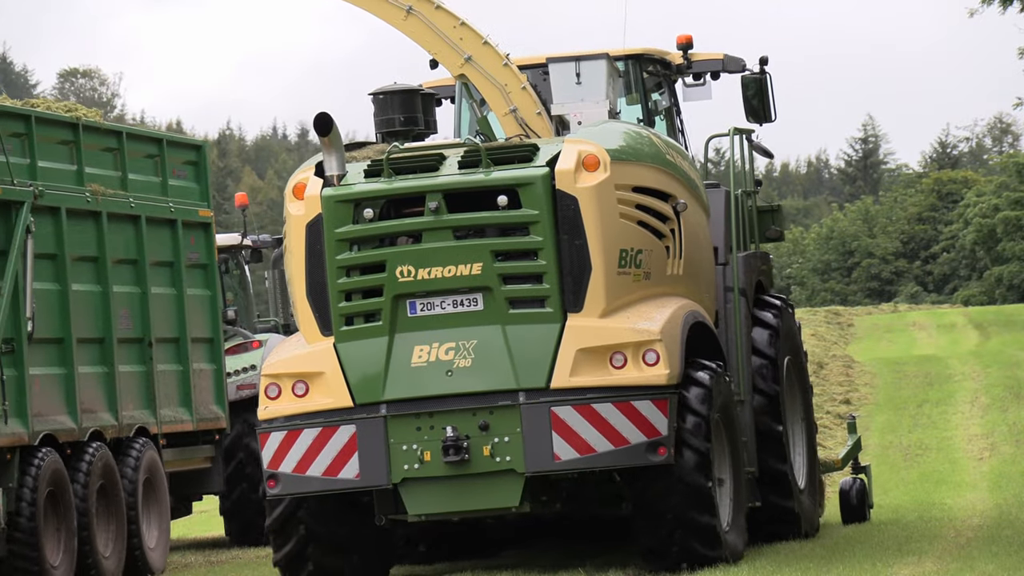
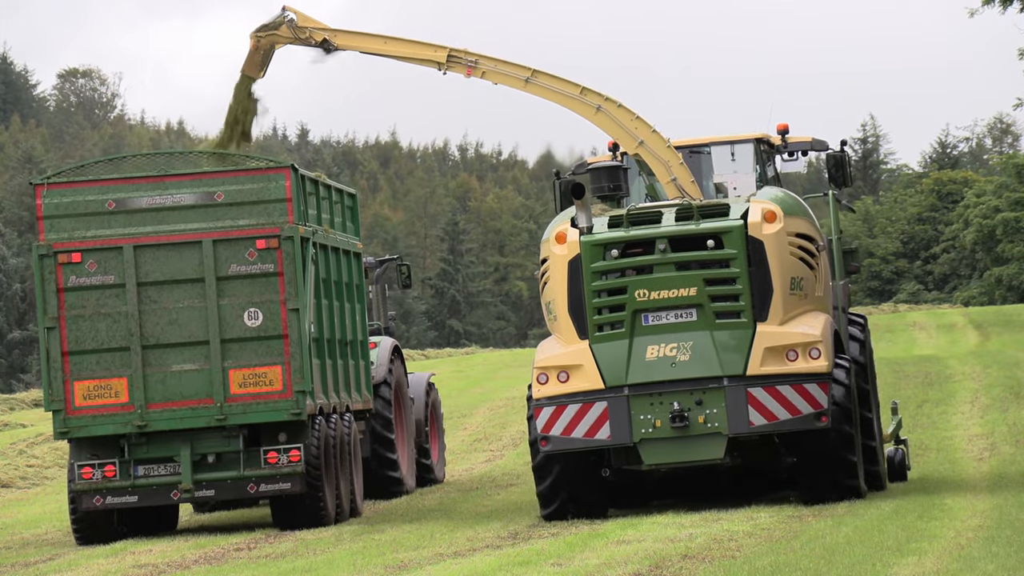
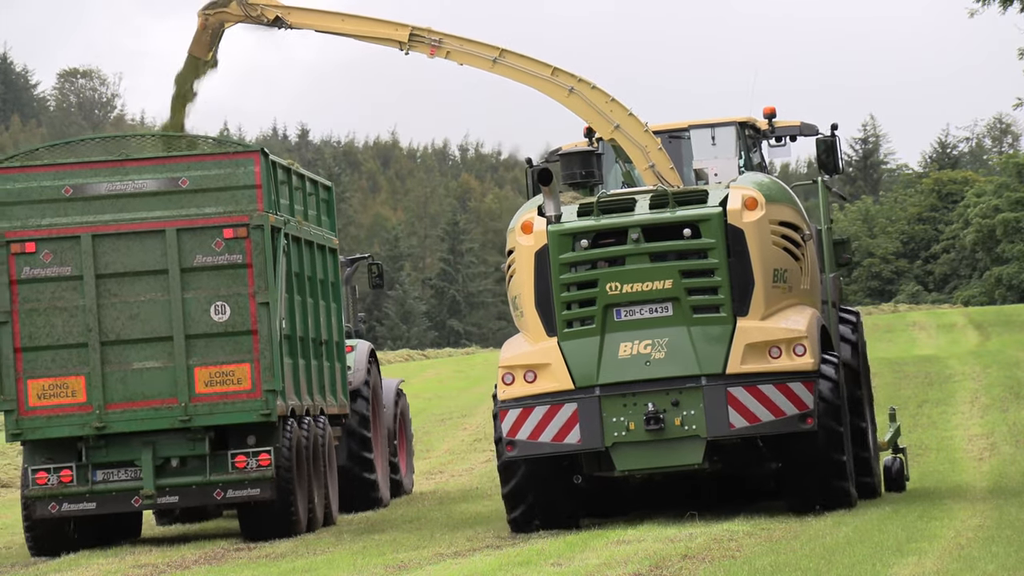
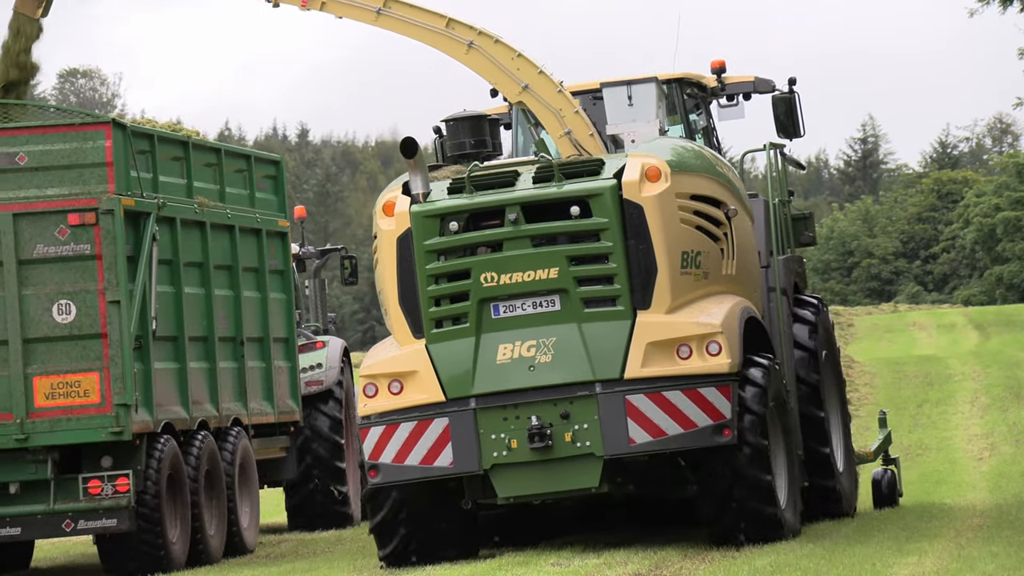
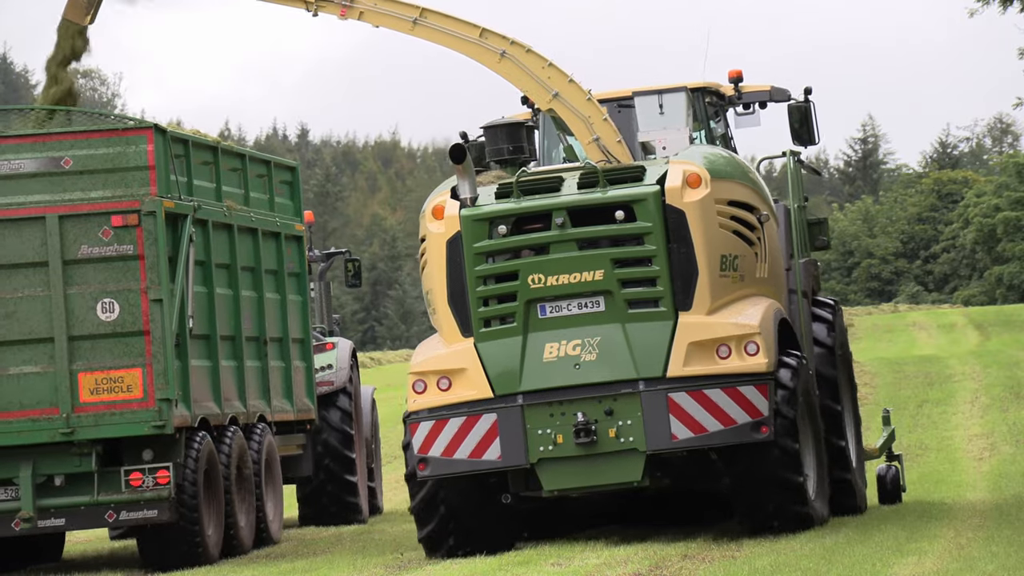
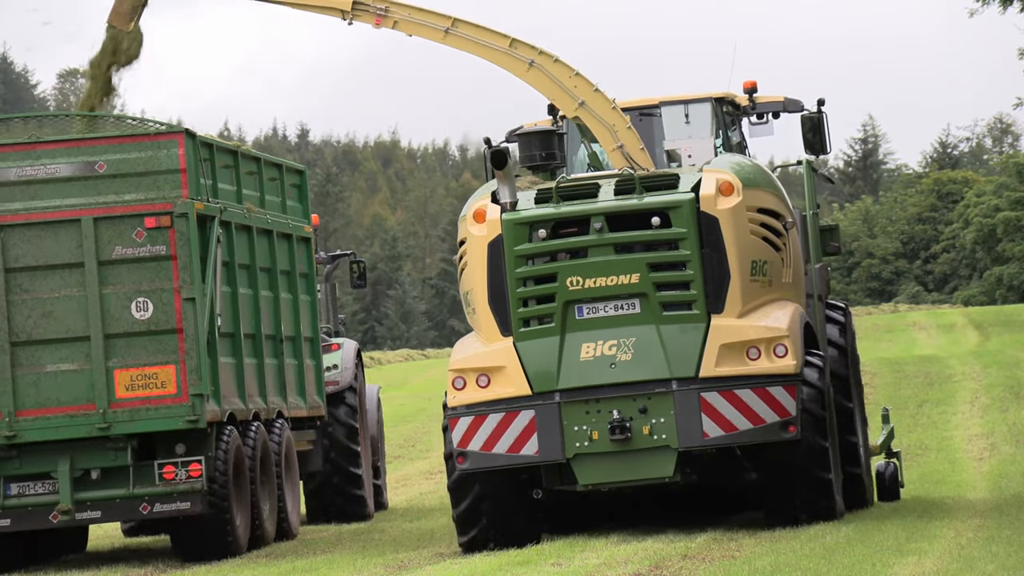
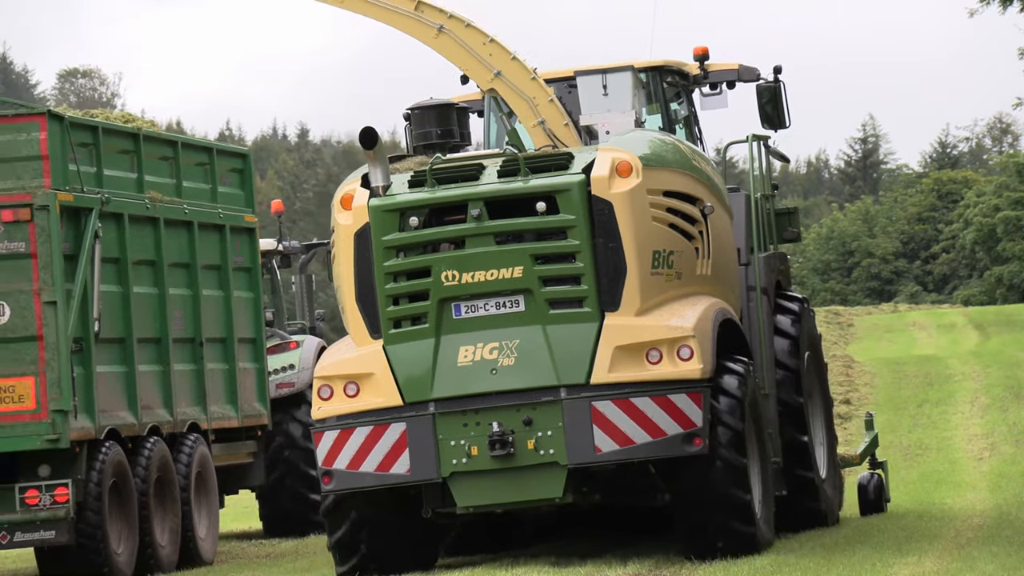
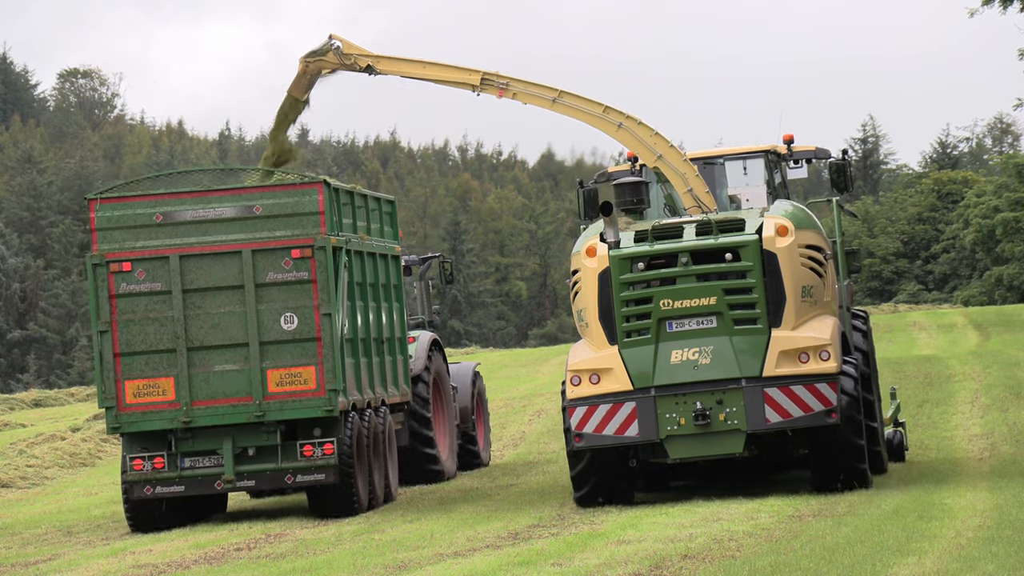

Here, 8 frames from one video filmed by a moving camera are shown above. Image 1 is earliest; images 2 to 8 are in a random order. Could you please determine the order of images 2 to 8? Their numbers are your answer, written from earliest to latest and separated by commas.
7, 4, 5, 6, 3, 2, 8
